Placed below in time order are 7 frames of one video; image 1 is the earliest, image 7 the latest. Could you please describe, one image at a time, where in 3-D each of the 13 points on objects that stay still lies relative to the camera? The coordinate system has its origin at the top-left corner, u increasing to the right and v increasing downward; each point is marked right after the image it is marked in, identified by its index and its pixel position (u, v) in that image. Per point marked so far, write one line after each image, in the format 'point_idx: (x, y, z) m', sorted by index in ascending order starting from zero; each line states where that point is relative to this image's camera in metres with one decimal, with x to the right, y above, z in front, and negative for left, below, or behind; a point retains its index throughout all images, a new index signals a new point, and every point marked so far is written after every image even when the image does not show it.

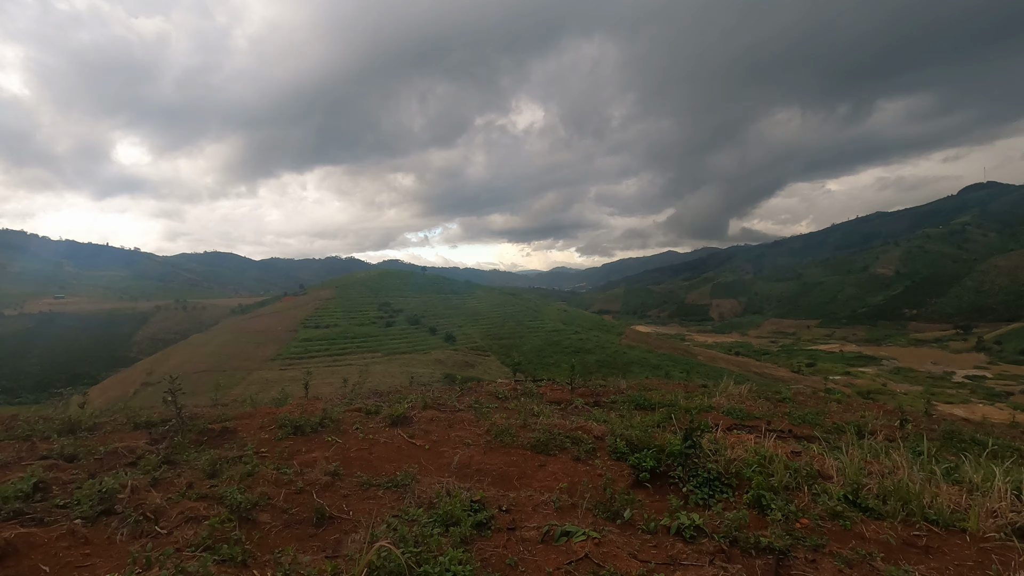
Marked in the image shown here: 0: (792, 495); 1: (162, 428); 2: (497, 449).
0: (+3.3, -2.4, +5.3) m
1: (-5.6, -2.3, +7.2) m
2: (-0.2, -2.2, +6.1) m
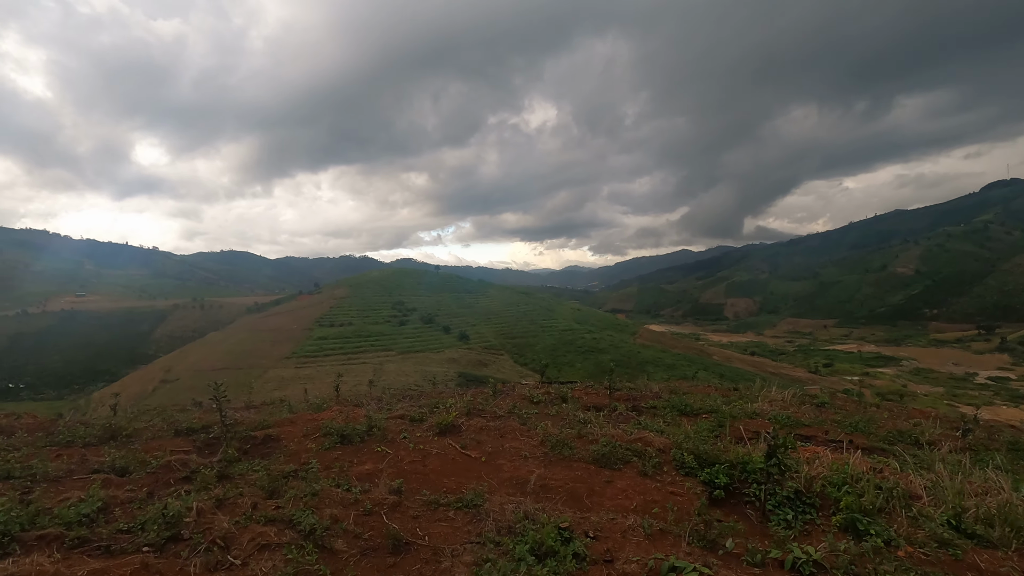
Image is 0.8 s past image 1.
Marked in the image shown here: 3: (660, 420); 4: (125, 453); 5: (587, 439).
0: (+4.1, -2.5, +4.9) m
1: (-4.8, -2.4, +7.0) m
2: (+0.6, -2.3, +5.8) m
3: (+3.1, -2.8, +9.4) m
4: (-5.1, -2.2, +5.8) m
5: (+1.2, -2.3, +6.7) m
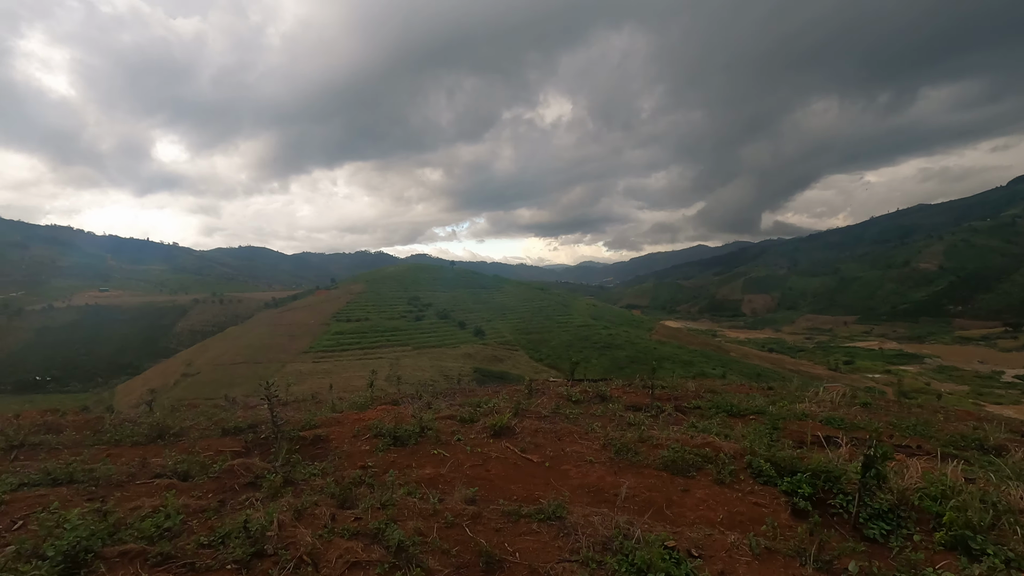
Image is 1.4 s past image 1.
0: (+4.9, -2.5, +4.5) m
1: (-3.9, -2.3, +6.8) m
2: (+1.4, -2.2, +5.5) m
3: (+4.0, -2.7, +9.0) m
4: (-4.2, -2.1, +5.6) m
5: (+2.0, -2.2, +6.4) m
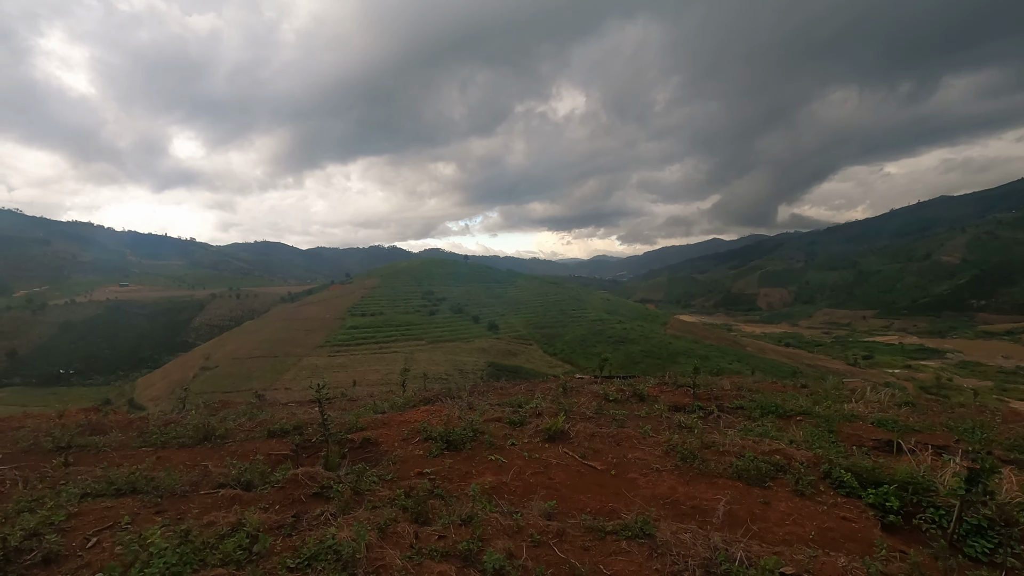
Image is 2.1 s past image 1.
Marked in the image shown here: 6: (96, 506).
0: (+5.6, -2.5, +4.1) m
1: (-3.1, -2.3, +6.7) m
2: (+2.2, -2.2, +5.2) m
3: (+4.8, -2.6, +8.7) m
4: (-3.5, -2.2, +5.5) m
5: (+2.8, -2.2, +6.1) m
6: (-3.6, -1.9, +3.9) m
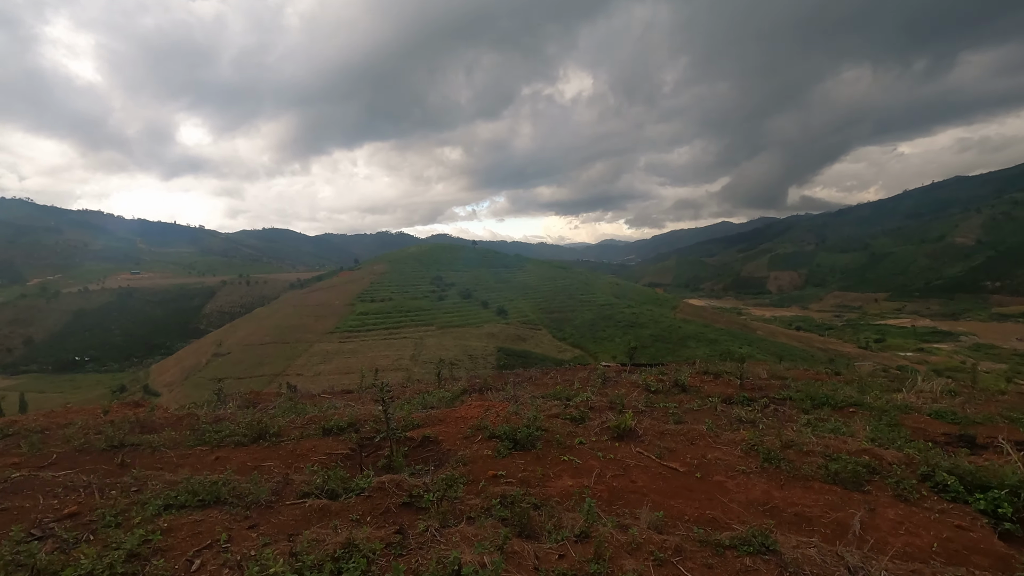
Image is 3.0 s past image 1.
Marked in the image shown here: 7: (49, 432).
0: (+6.5, -2.4, +3.8) m
1: (-2.2, -2.2, +6.5) m
2: (+3.1, -2.2, +5.0) m
3: (+5.8, -2.4, +8.4) m
4: (-2.6, -2.1, +5.3) m
5: (+3.7, -2.1, +5.8) m
6: (-2.7, -1.9, +3.7) m
7: (-7.5, -2.3, +7.3) m
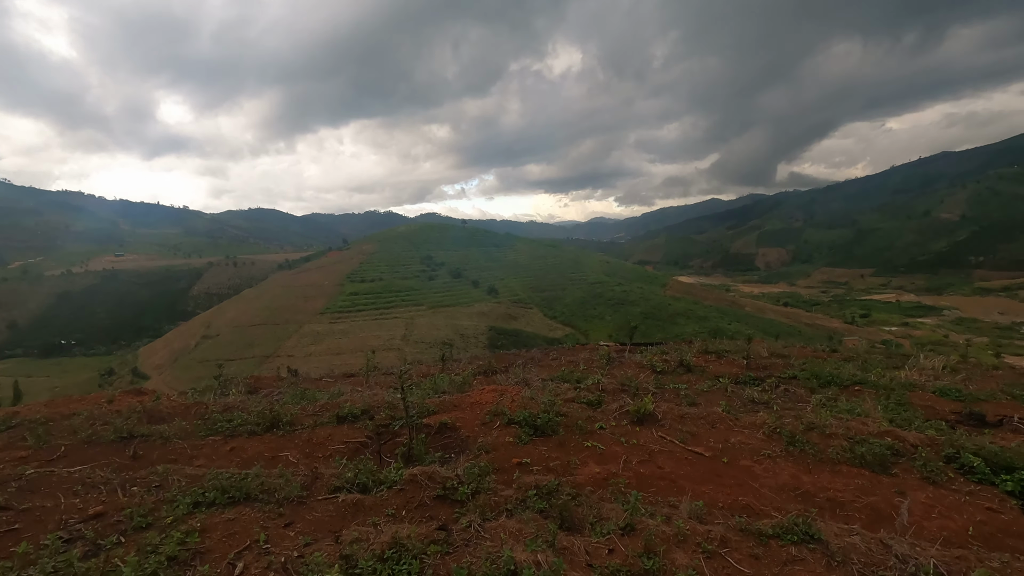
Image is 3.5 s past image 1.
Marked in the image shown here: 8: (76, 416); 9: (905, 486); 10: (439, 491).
0: (+6.8, -2.3, +3.9) m
1: (-1.9, -2.0, +6.4) m
2: (+3.4, -2.0, +5.0) m
3: (+6.0, -2.1, +8.5) m
4: (-2.3, -2.0, +5.2) m
5: (+4.0, -1.9, +5.9) m
6: (-2.4, -1.8, +3.6) m
7: (-7.3, -2.1, +7.1) m
8: (-7.2, -2.1, +7.4) m
9: (+4.1, -2.1, +4.6) m
10: (-0.7, -1.8, +4.0) m
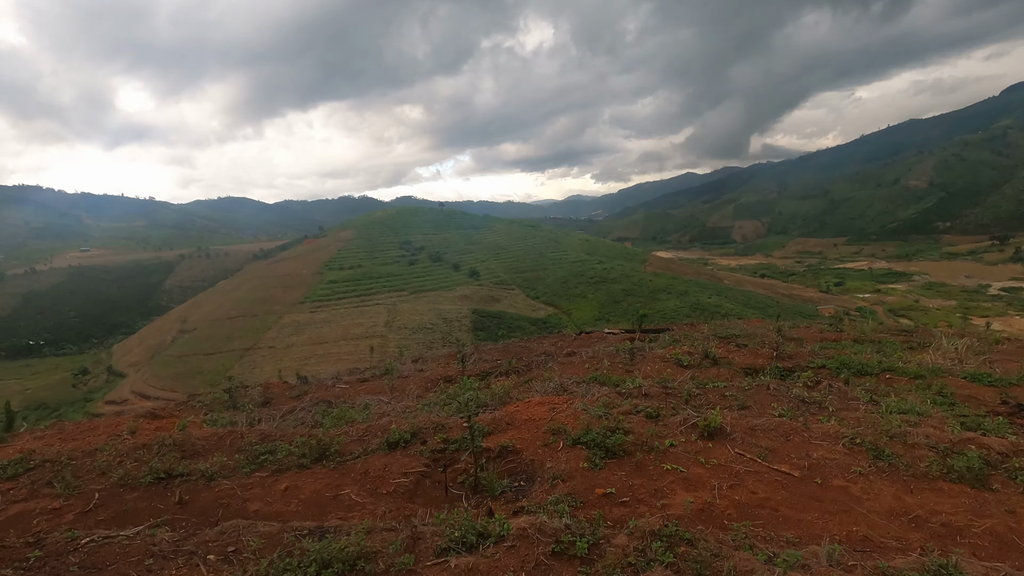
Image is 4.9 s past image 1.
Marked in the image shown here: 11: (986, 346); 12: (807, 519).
0: (+7.9, -2.3, +3.9) m
1: (-1.0, -2.3, +6.1) m
2: (+4.3, -2.1, +4.9) m
3: (+6.9, -1.9, +8.5) m
4: (-1.3, -2.3, +4.9) m
5: (+4.9, -1.9, +5.7) m
6: (-1.3, -2.3, +3.2) m
7: (-6.4, -2.6, +6.5) m
8: (-6.3, -2.6, +6.8) m
9: (+5.0, -2.2, +4.6) m
10: (+0.3, -2.2, +3.7) m
11: (+14.5, -1.9, +13.5) m
12: (+2.9, -2.2, +4.4) m
